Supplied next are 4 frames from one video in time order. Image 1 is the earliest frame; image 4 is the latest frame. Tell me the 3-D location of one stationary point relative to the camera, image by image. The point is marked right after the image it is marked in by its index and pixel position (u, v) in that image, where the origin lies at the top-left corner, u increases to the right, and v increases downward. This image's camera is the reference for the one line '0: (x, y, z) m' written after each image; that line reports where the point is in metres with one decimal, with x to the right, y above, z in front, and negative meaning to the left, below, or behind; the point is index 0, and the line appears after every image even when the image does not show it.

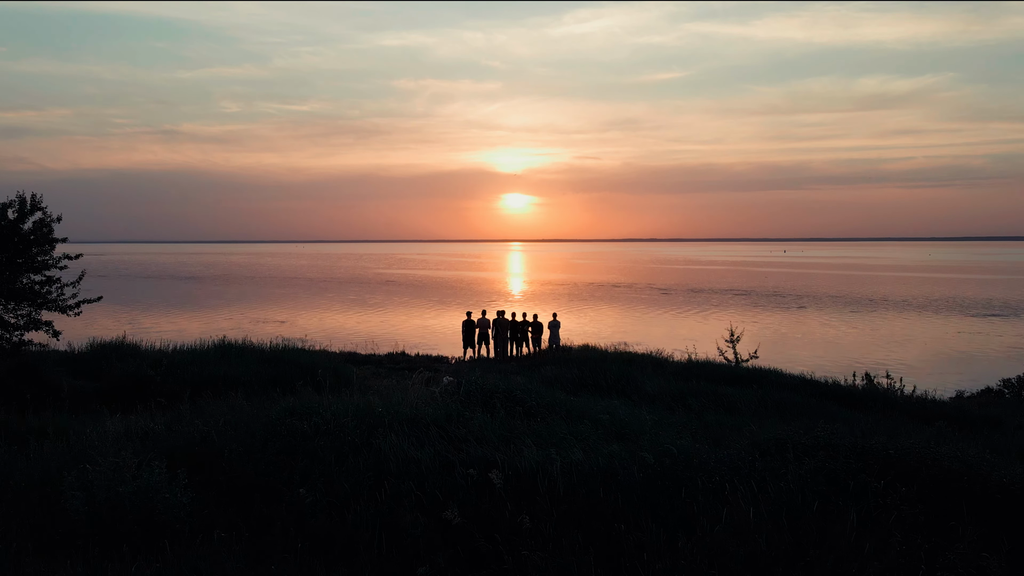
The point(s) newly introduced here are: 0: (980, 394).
0: (+10.9, -2.5, +15.0) m
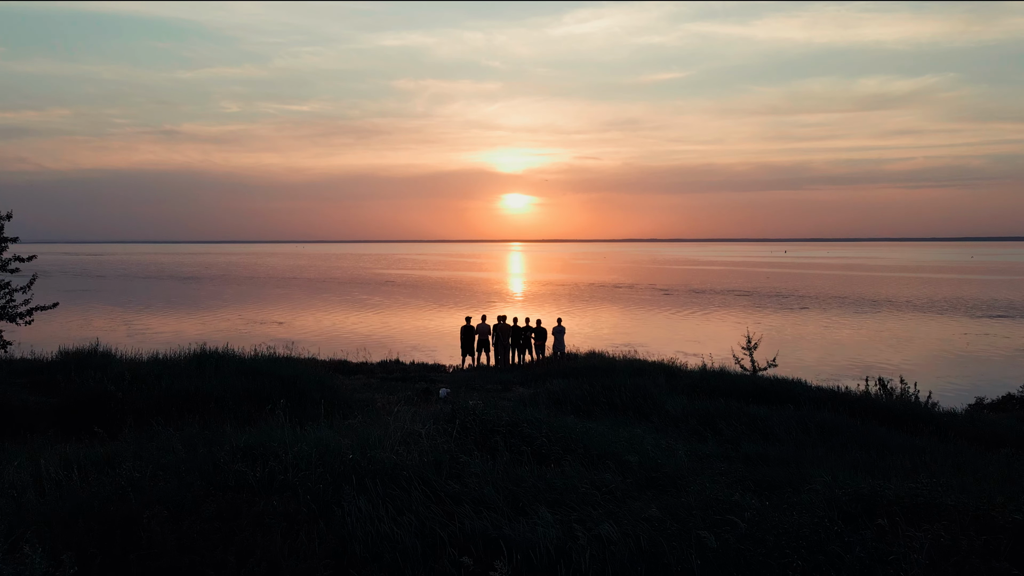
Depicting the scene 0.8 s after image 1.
0: (+11.0, -2.5, +14.4) m
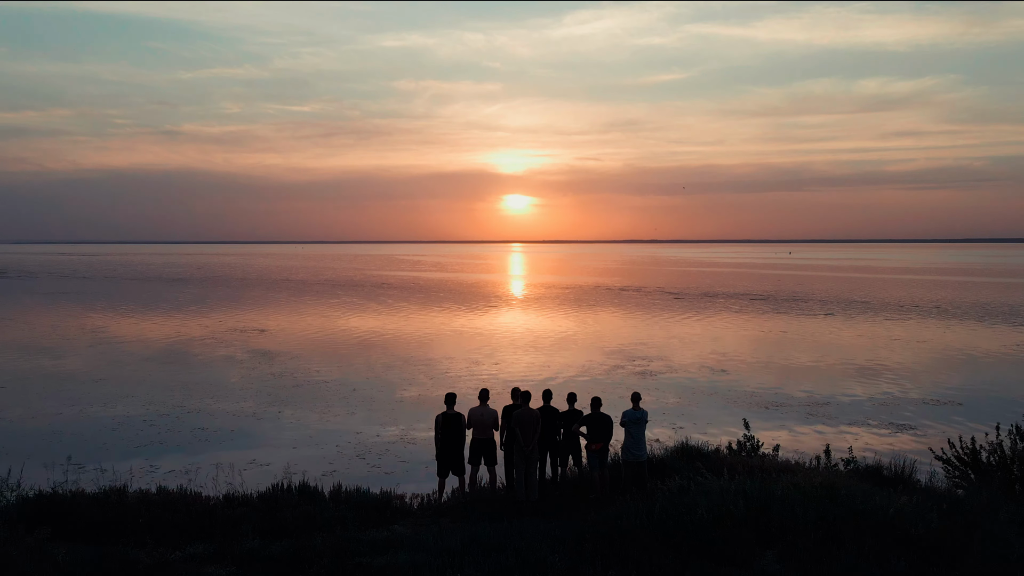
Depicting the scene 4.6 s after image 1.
0: (+11.2, -2.9, +9.8) m
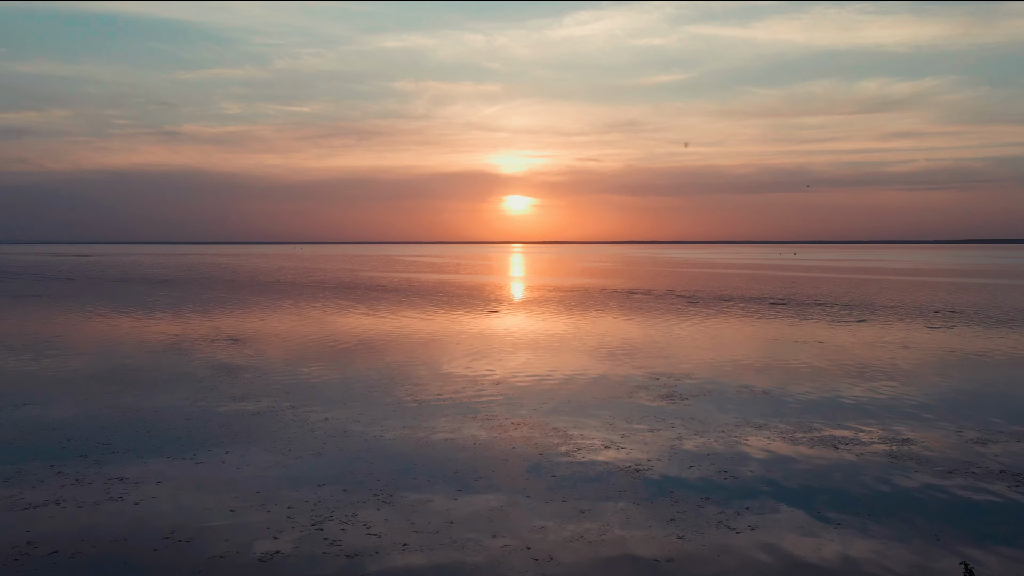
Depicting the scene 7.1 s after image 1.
0: (+11.3, -3.1, +7.0) m
